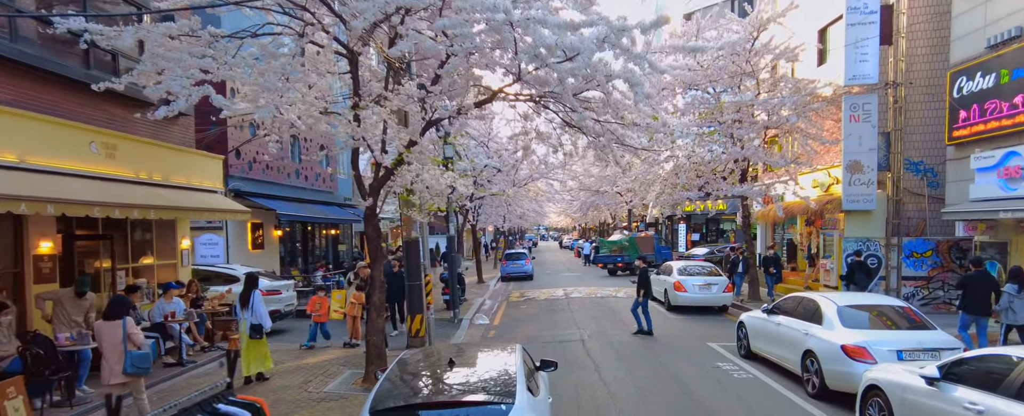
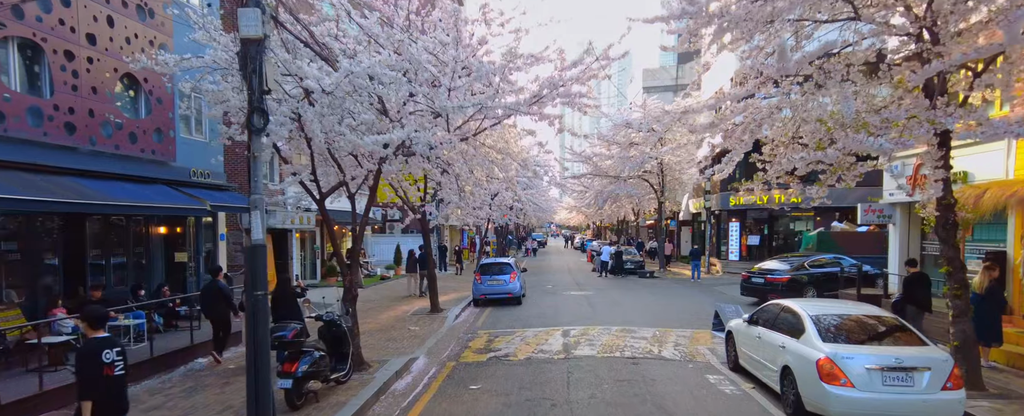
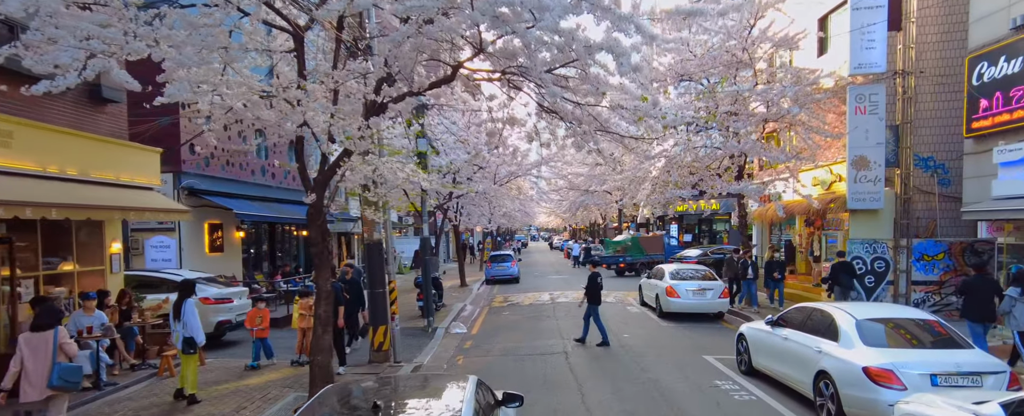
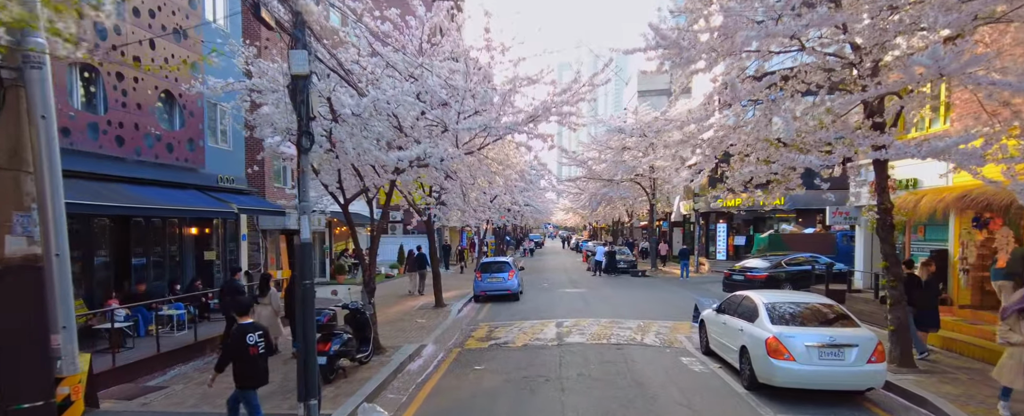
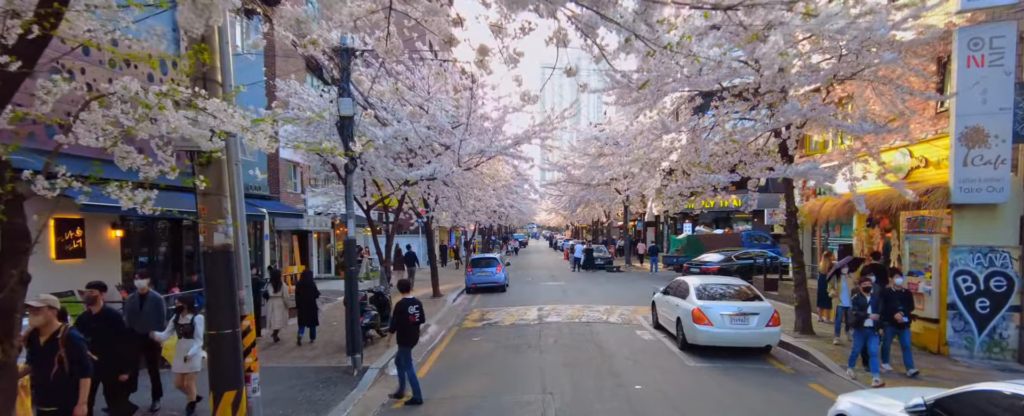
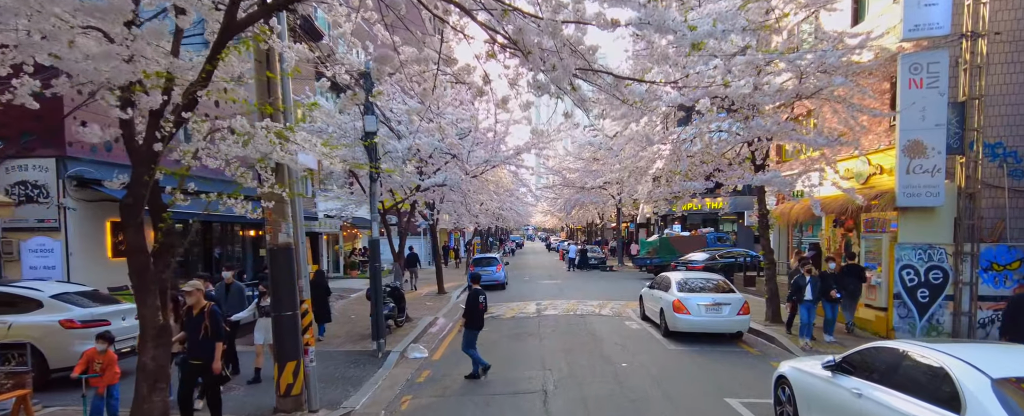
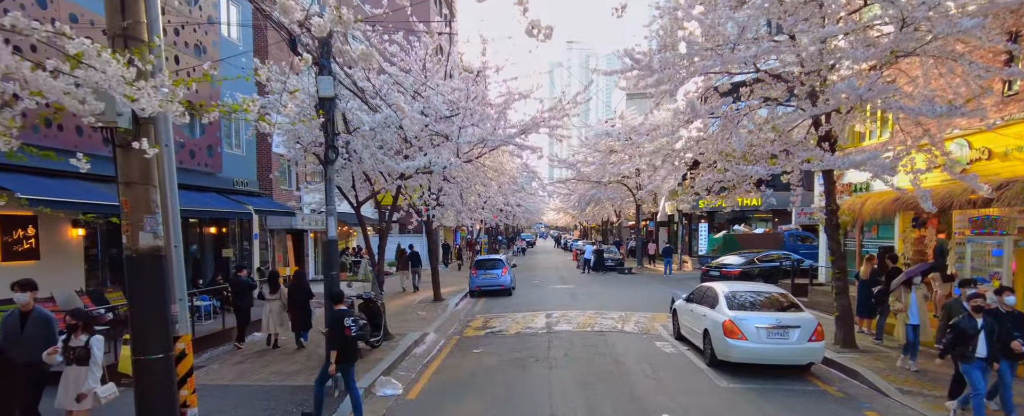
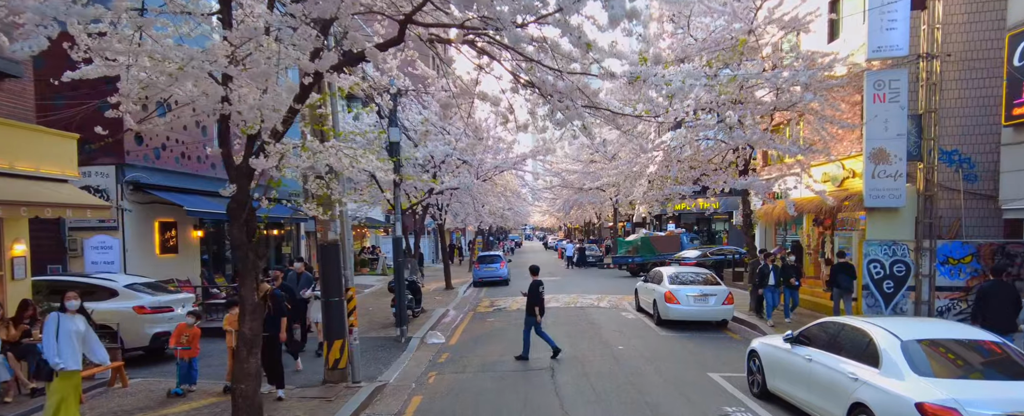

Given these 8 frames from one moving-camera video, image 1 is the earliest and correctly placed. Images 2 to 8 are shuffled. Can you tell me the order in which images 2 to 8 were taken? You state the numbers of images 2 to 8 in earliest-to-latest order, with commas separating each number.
3, 8, 6, 5, 7, 4, 2
